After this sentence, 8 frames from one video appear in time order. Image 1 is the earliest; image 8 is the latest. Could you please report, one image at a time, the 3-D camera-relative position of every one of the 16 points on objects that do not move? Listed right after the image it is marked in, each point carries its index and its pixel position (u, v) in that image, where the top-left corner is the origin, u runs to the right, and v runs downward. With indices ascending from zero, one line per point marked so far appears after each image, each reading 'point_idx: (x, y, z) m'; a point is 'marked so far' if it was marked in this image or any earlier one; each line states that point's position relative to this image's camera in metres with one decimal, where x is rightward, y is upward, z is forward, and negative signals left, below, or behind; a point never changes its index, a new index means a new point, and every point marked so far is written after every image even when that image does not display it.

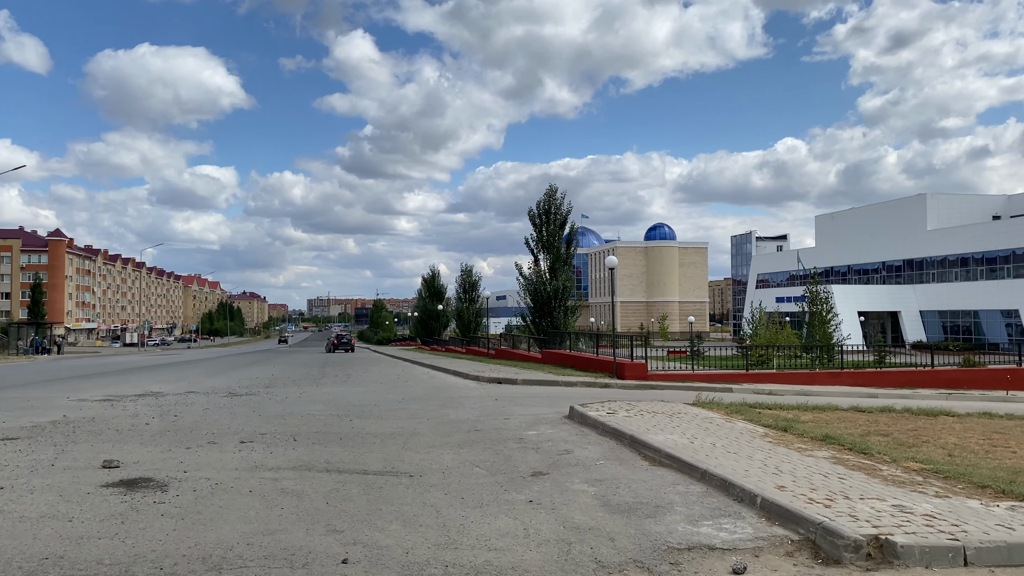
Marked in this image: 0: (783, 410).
0: (+4.2, -1.9, +12.7) m
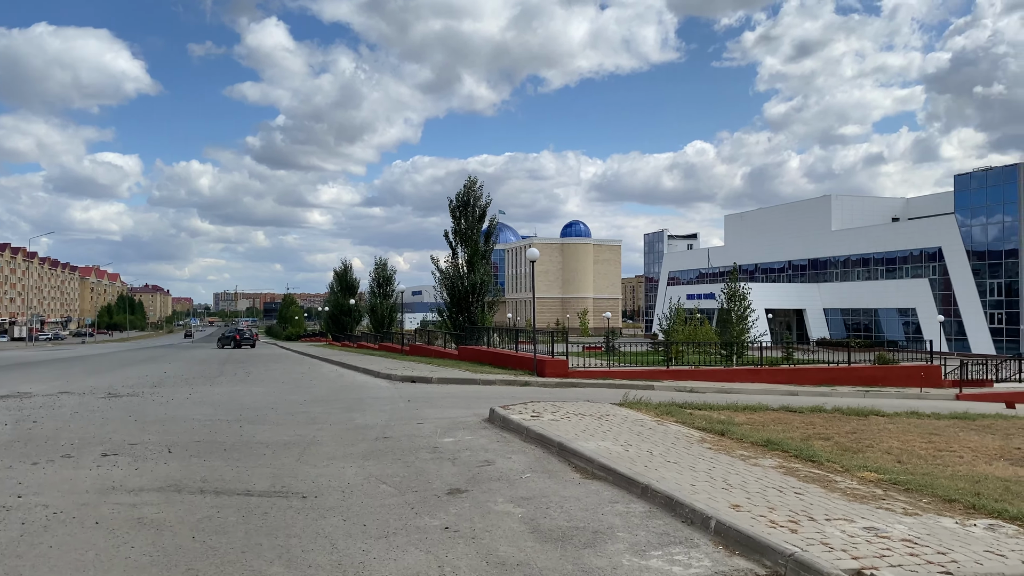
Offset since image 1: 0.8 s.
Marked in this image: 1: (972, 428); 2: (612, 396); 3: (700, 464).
0: (+3.0, -1.8, +11.9) m
1: (+6.8, -2.1, +12.1) m
2: (+1.8, -1.9, +14.4) m
3: (+1.8, -1.7, +7.7) m
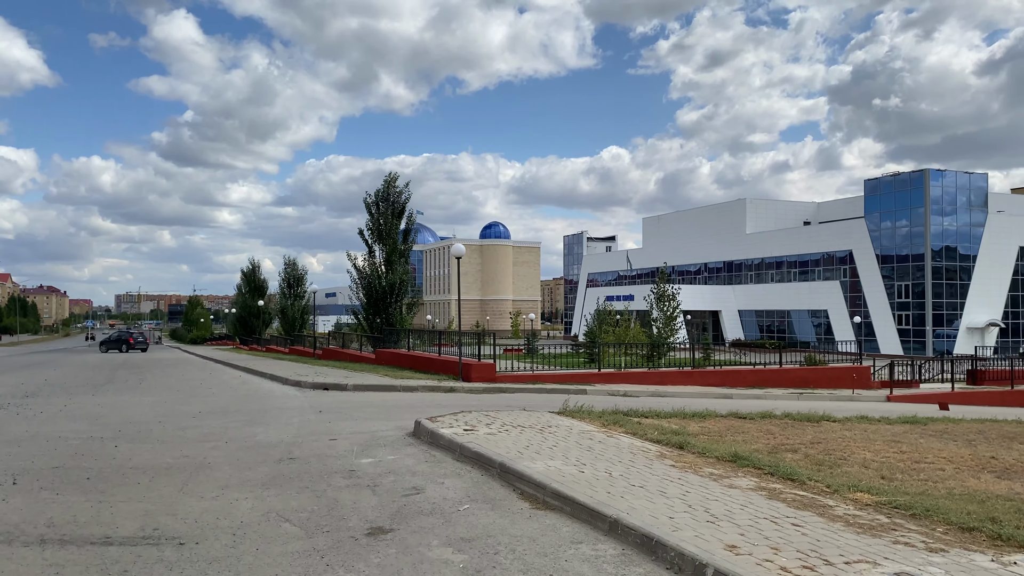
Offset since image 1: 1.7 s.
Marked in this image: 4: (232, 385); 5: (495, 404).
0: (+2.0, -1.7, +10.8) m
1: (+5.8, -2.0, +11.4) m
2: (+0.6, -1.9, +13.1) m
3: (+1.3, -1.6, +6.6) m
4: (-6.5, -2.2, +18.8) m
5: (-0.3, -2.0, +14.1) m
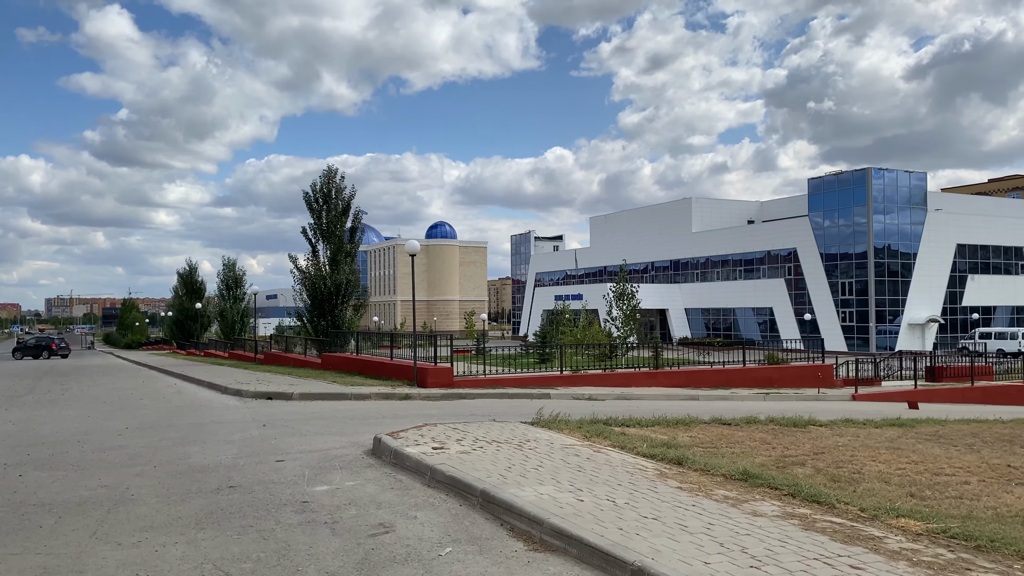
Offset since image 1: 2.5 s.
0: (+1.7, -1.7, +9.9) m
1: (+5.4, -2.0, +10.7) m
2: (0.0, -1.9, +12.1) m
3: (+1.2, -1.6, +5.6) m
4: (-7.4, -2.3, +17.2) m
5: (-0.9, -2.0, +13.0) m
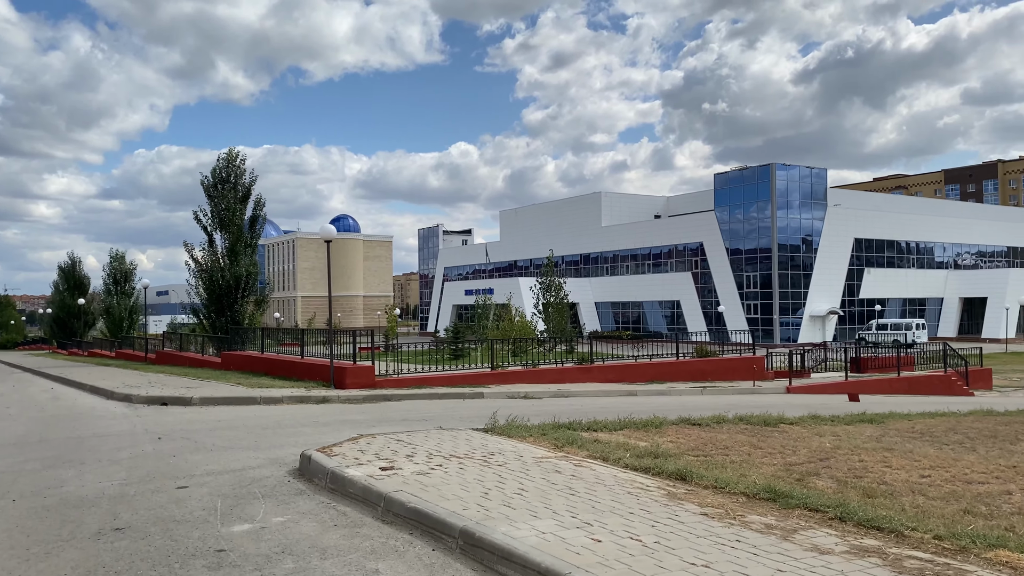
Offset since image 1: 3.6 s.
0: (+1.2, -1.5, +8.6) m
1: (+4.8, -1.8, +9.9) m
2: (-0.7, -1.7, +10.6) m
3: (+1.2, -1.4, +4.3) m
4: (-8.7, -2.1, +14.9) m
5: (-1.7, -1.8, +11.4) m
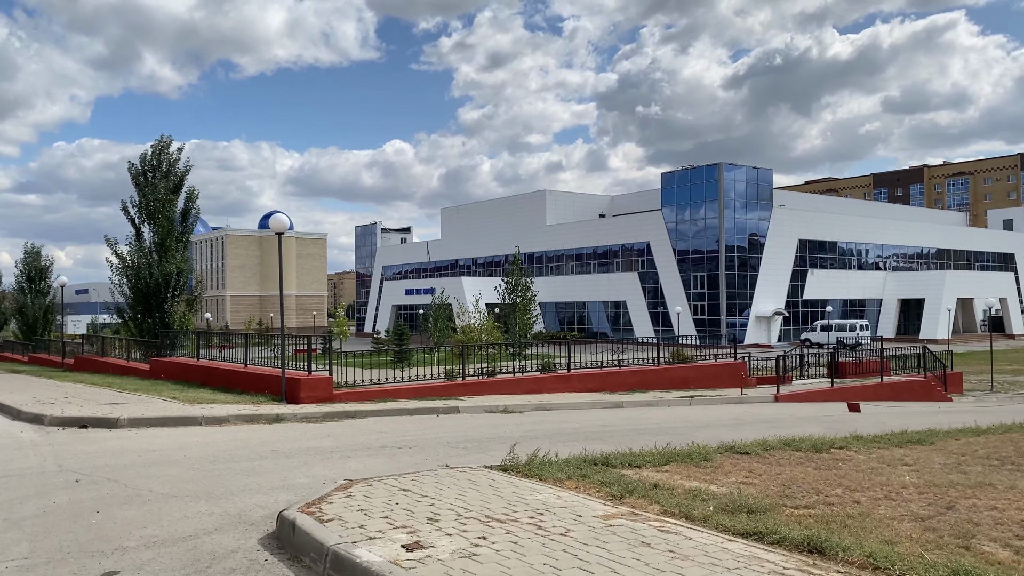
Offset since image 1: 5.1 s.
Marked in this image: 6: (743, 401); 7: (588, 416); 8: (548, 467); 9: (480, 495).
0: (+1.4, -1.6, +6.9) m
1: (+4.9, -1.8, +8.4) m
2: (-0.6, -1.7, +8.7) m
3: (+1.8, -1.4, +2.6) m
4: (-8.9, -2.0, +12.4) m
5: (-1.7, -1.8, +9.5) m
6: (+5.2, -2.5, +18.4) m
7: (+1.3, -2.3, +14.4) m
8: (+0.3, -1.5, +7.0) m
9: (-0.2, -1.5, +5.7) m
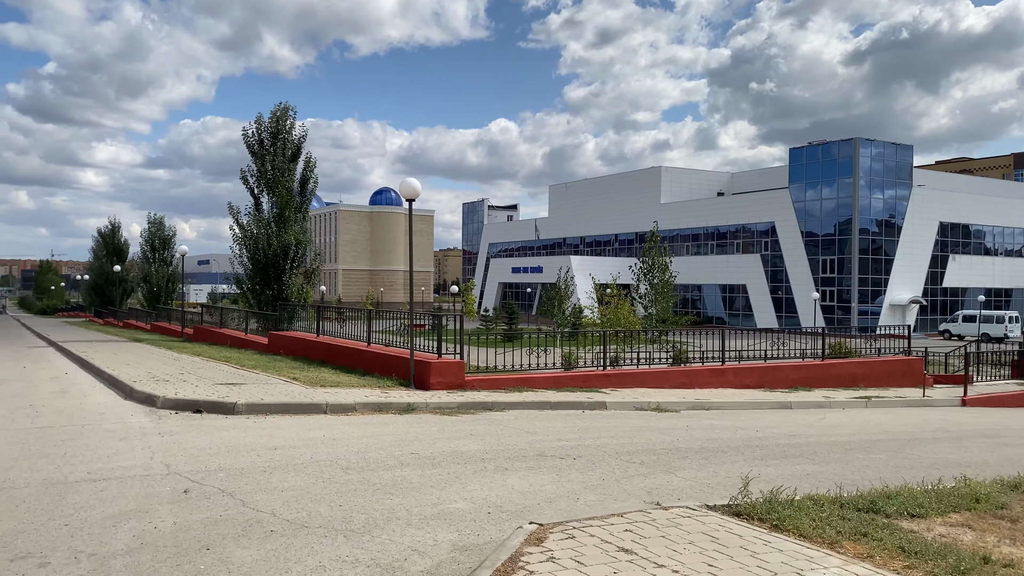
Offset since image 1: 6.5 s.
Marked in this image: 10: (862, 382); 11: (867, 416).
0: (+2.8, -1.4, +4.8) m
1: (+6.5, -1.8, +5.9) m
2: (+1.1, -1.5, +6.9) m
3: (+2.7, -1.4, +0.5) m
4: (-6.7, -1.5, +11.5) m
5: (+0.1, -1.6, +7.8) m
6: (+8.1, -2.3, +15.8) m
7: (+3.7, -2.0, +12.3) m
8: (+1.8, -1.4, +5.0) m
9: (+1.1, -1.3, +3.8) m
10: (+7.6, -2.0, +17.9) m
11: (+5.9, -2.1, +13.3) m
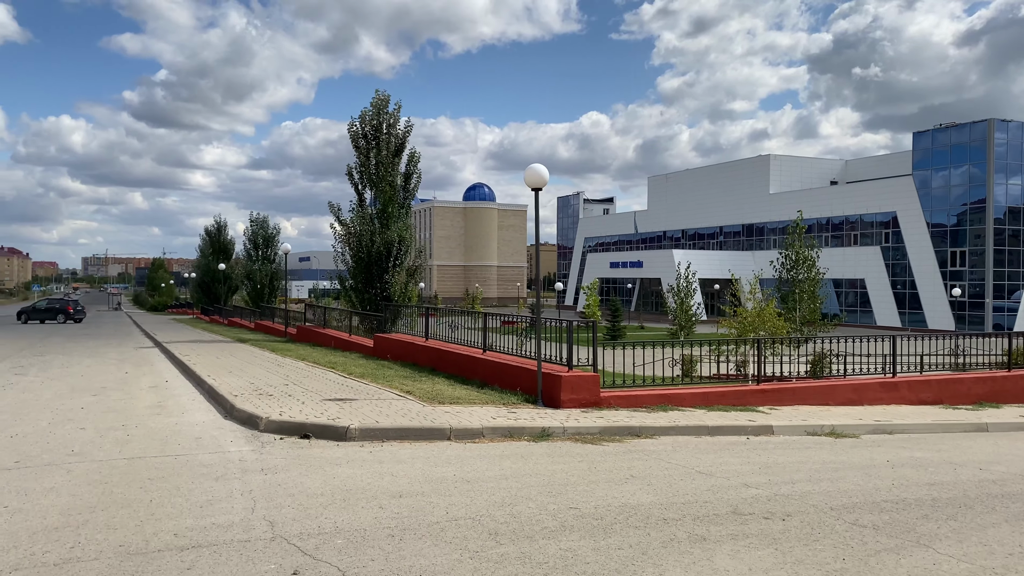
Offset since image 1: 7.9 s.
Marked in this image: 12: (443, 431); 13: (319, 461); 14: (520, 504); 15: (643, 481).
0: (+3.9, -1.5, +2.7) m
1: (+7.7, -1.8, +3.4) m
2: (+2.4, -1.5, +5.0) m
3: (+3.2, -1.5, -1.6) m
4: (-4.8, -1.6, +10.5) m
5: (+1.5, -1.6, +6.0) m
6: (+10.3, -2.2, +13.1) m
7: (+5.6, -2.0, +10.1) m
8: (+2.9, -1.4, +3.1) m
9: (+2.0, -1.4, +2.0) m
10: (+10.0, -2.0, +15.2) m
11: (+7.9, -2.1, +10.8) m
12: (-0.8, -1.5, +8.8) m
13: (-1.8, -1.6, +7.5) m
14: (+0.1, -1.6, +6.1) m
15: (+1.2, -1.6, +7.2) m
